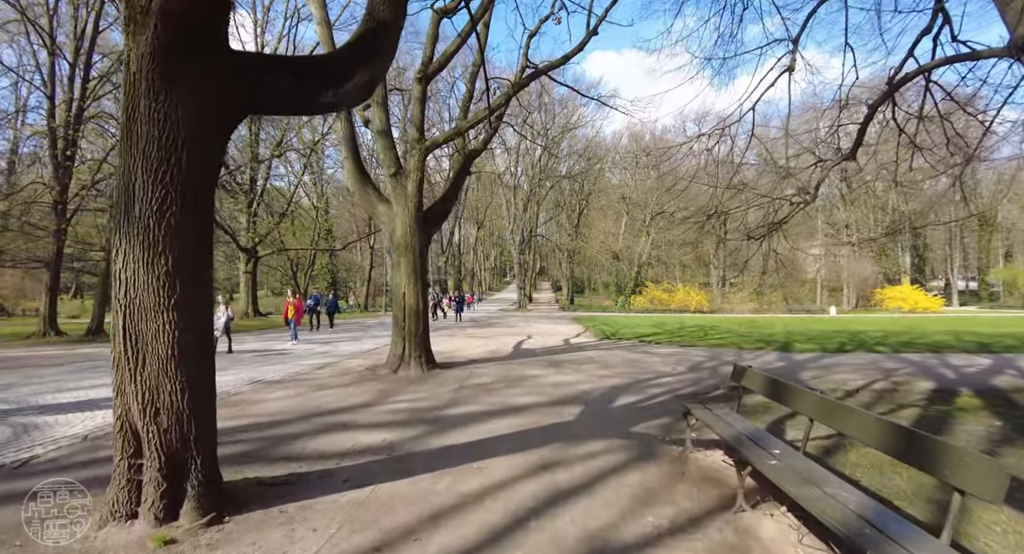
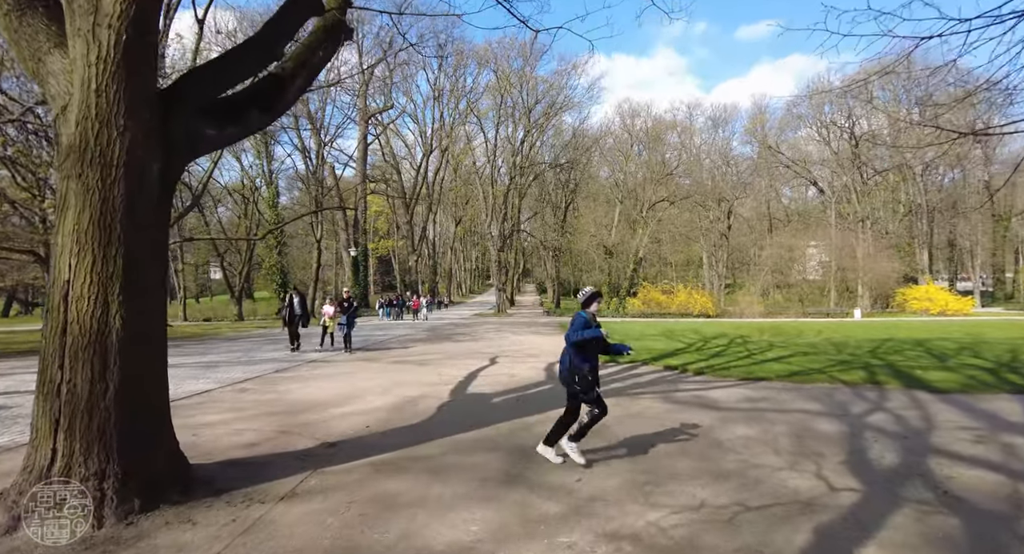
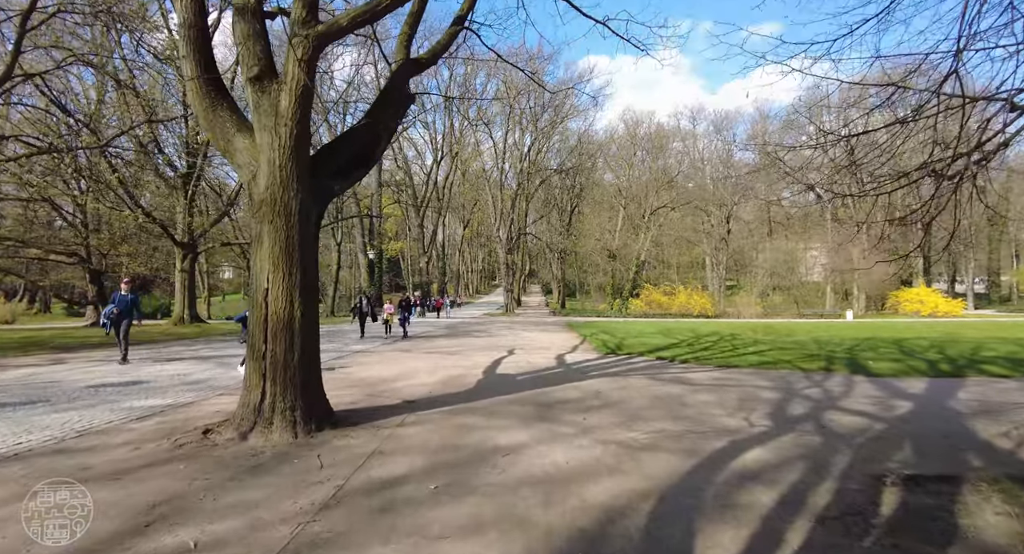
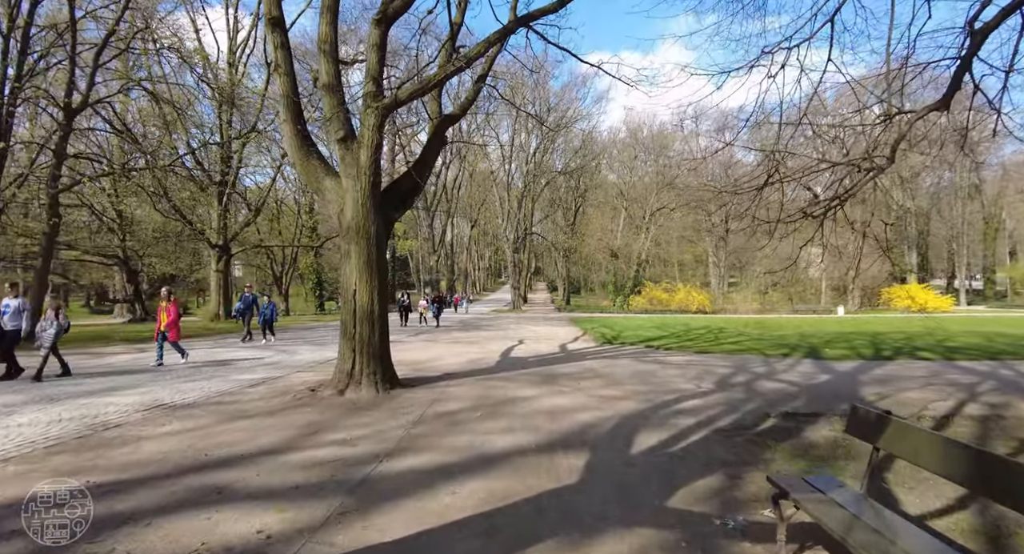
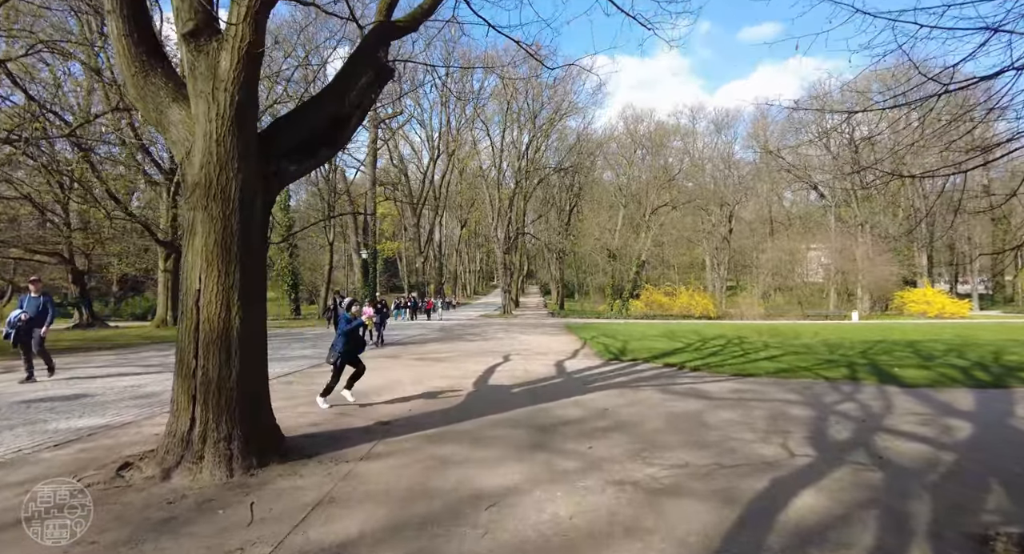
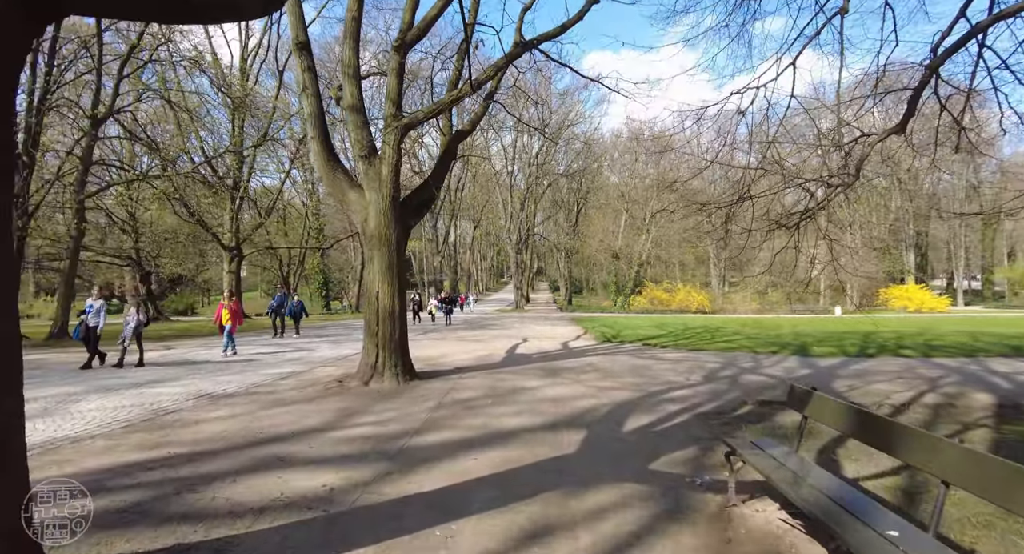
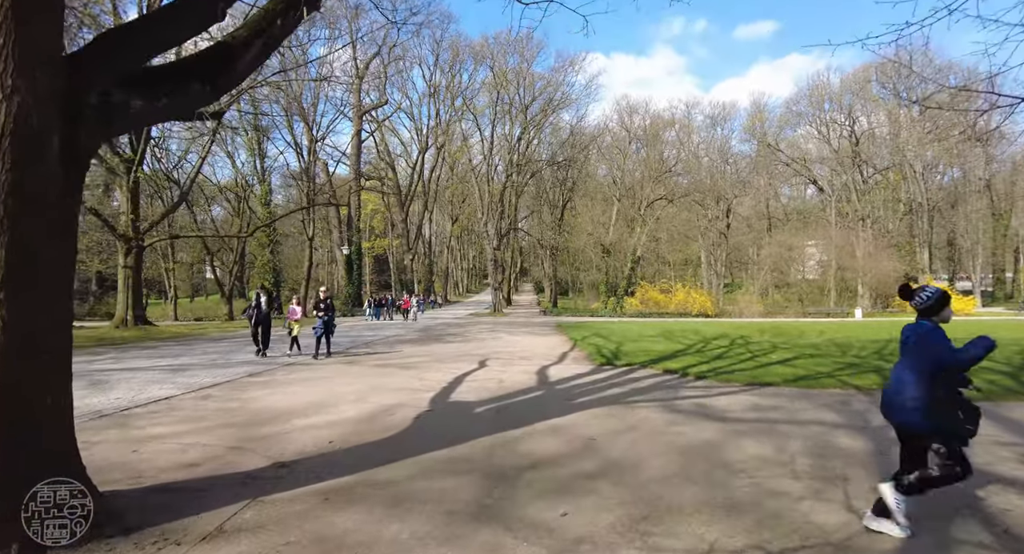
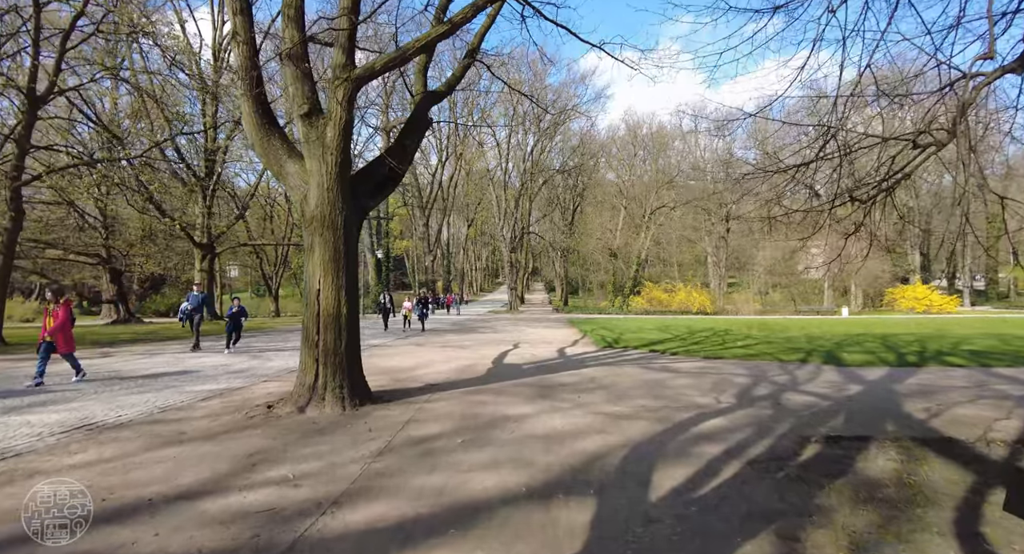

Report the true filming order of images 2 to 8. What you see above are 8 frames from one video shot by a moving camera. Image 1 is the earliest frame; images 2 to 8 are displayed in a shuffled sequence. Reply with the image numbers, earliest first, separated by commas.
6, 4, 8, 3, 5, 2, 7
